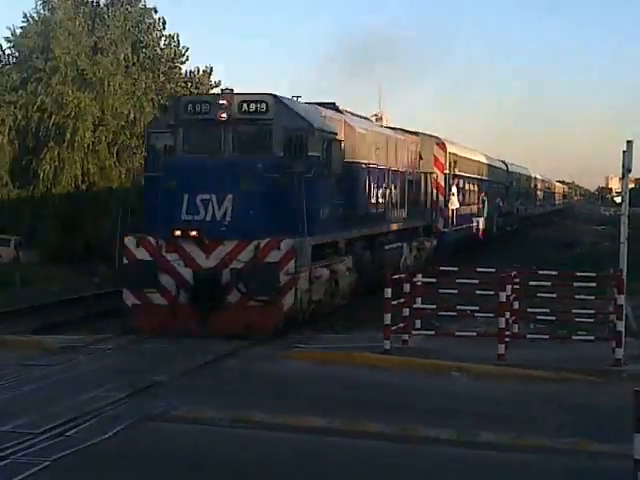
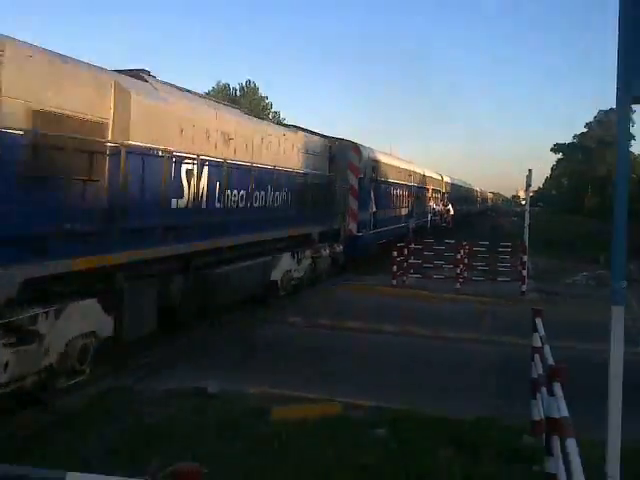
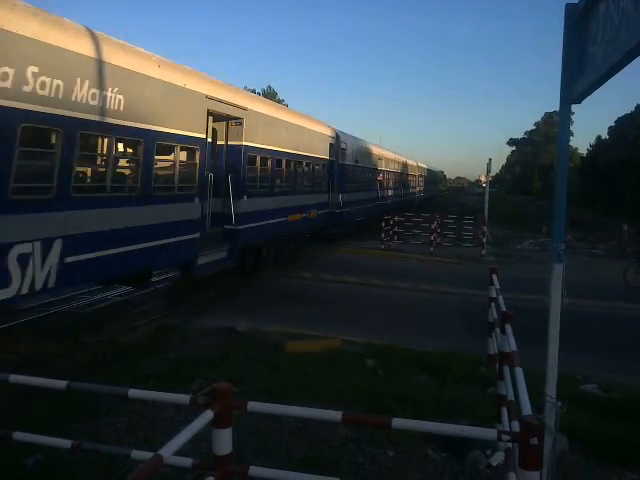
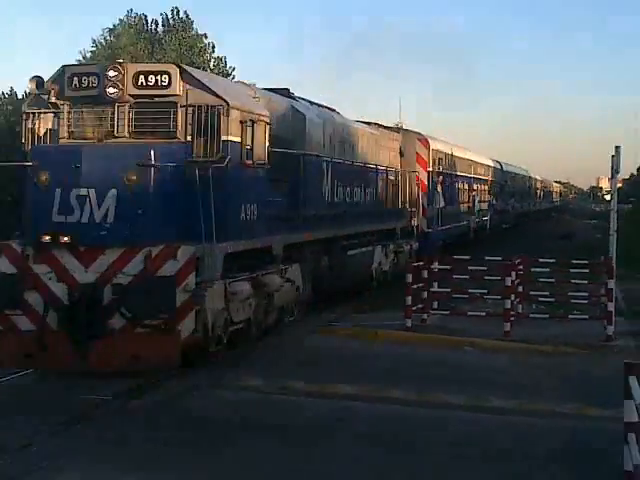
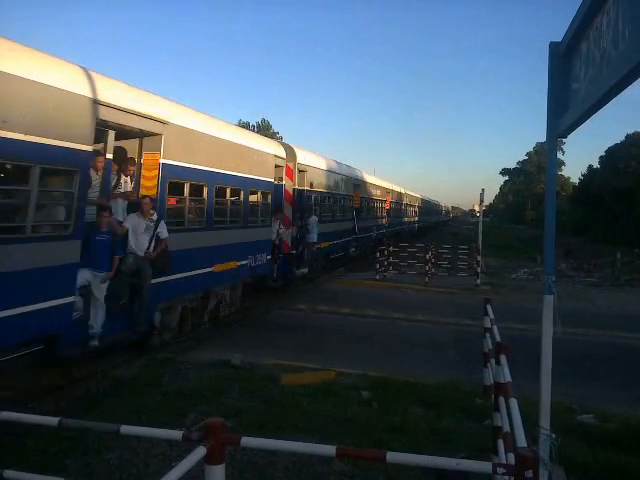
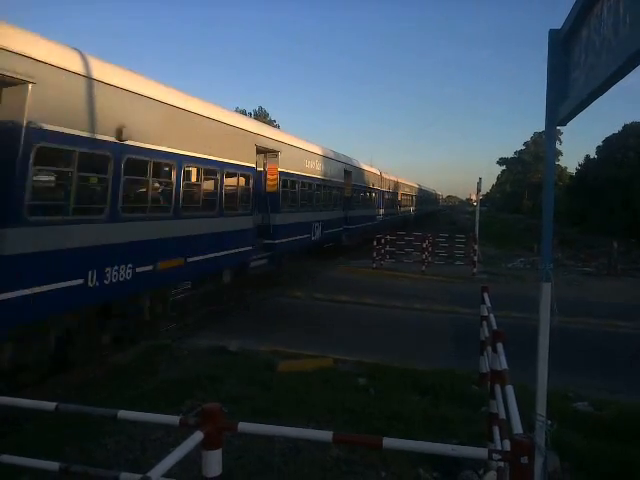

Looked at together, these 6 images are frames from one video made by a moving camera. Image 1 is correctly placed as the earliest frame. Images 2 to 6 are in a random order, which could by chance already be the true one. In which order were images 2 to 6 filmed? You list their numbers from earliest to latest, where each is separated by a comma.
4, 2, 5, 6, 3
